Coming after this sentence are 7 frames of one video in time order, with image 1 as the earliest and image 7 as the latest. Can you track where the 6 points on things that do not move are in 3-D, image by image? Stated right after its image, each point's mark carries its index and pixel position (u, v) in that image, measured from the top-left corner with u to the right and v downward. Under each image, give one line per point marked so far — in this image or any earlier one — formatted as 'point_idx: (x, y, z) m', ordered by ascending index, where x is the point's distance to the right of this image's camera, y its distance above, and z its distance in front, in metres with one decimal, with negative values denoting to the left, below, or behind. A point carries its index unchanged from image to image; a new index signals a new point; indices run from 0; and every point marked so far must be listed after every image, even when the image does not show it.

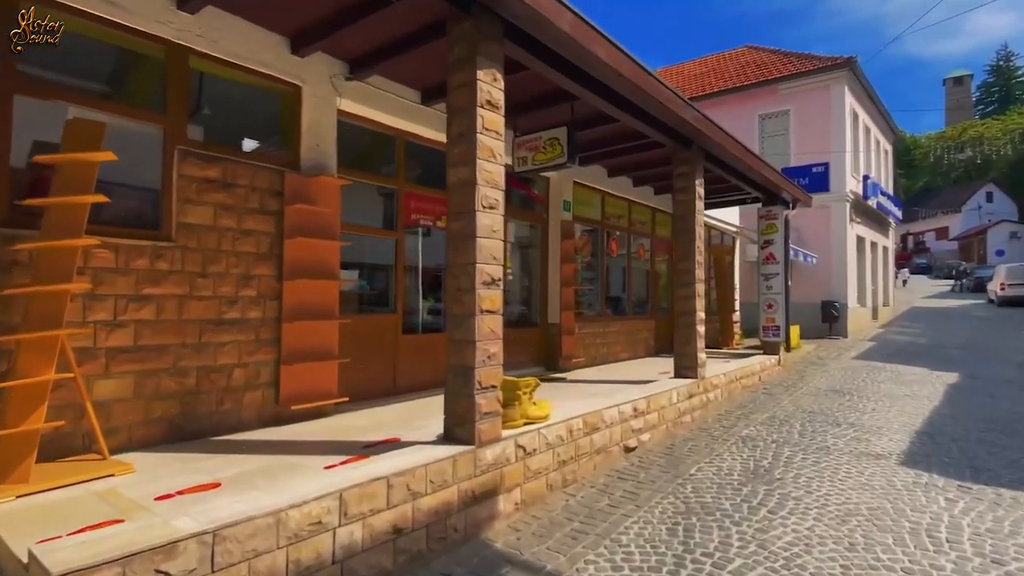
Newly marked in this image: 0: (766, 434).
0: (+2.6, -1.5, +6.3) m
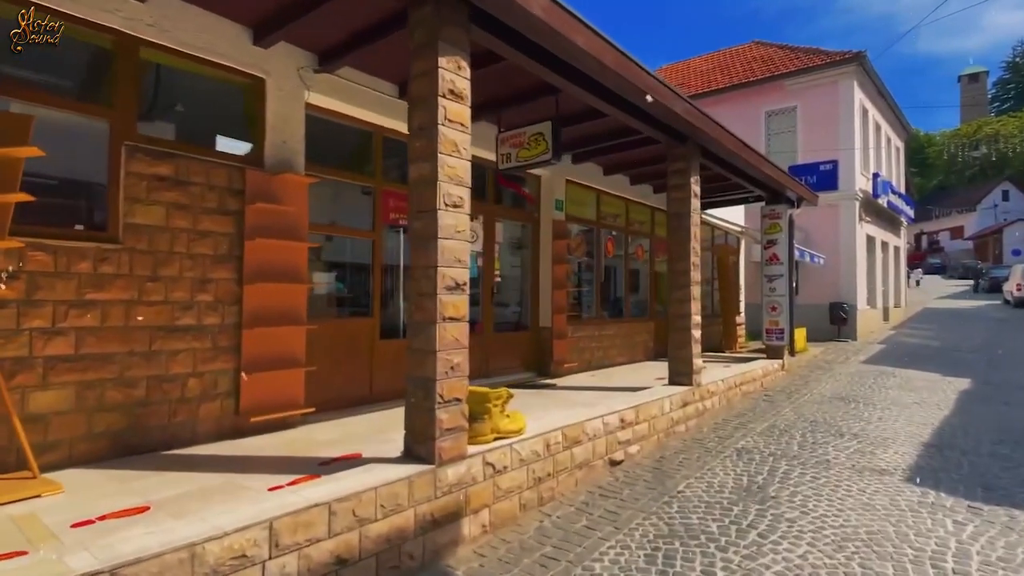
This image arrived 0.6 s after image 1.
0: (+2.5, -1.5, +5.9) m
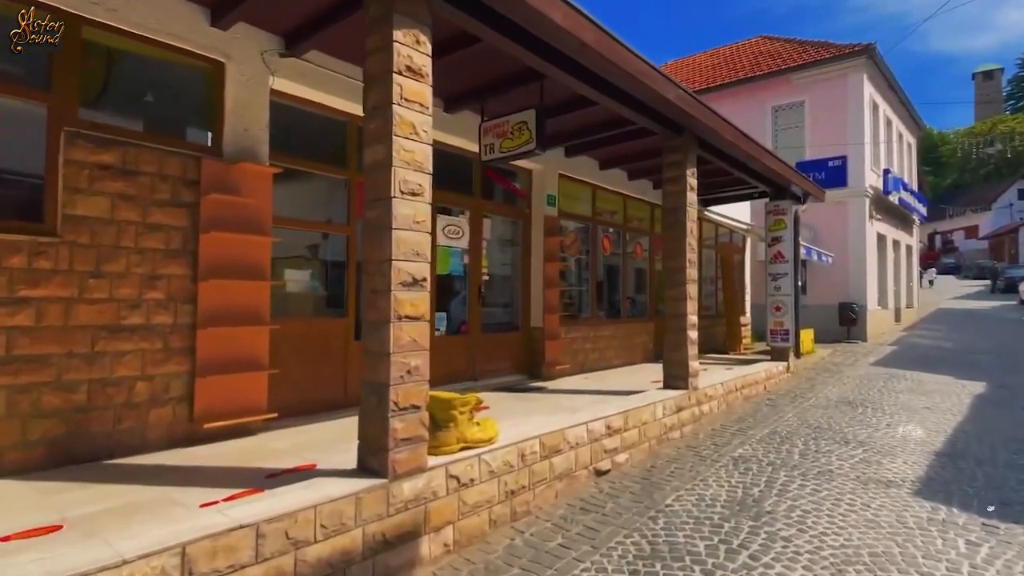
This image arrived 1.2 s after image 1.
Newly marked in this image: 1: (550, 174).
0: (+2.3, -1.5, +5.6) m
1: (+0.5, +1.5, +8.0) m
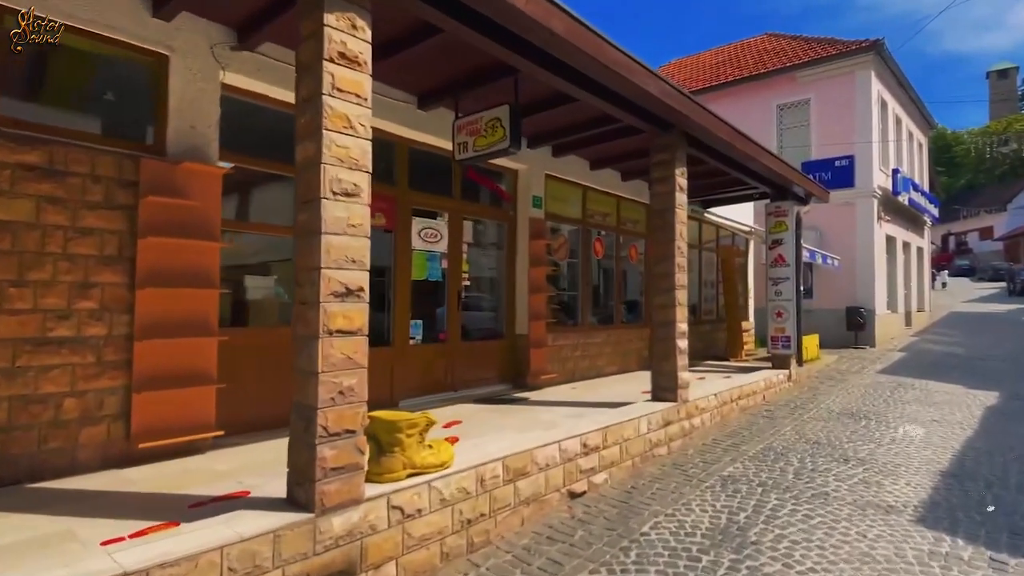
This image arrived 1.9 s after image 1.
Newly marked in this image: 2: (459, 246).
0: (+2.1, -1.6, +5.2) m
1: (+0.3, +1.4, +7.6) m
2: (-0.6, +0.5, +6.8) m
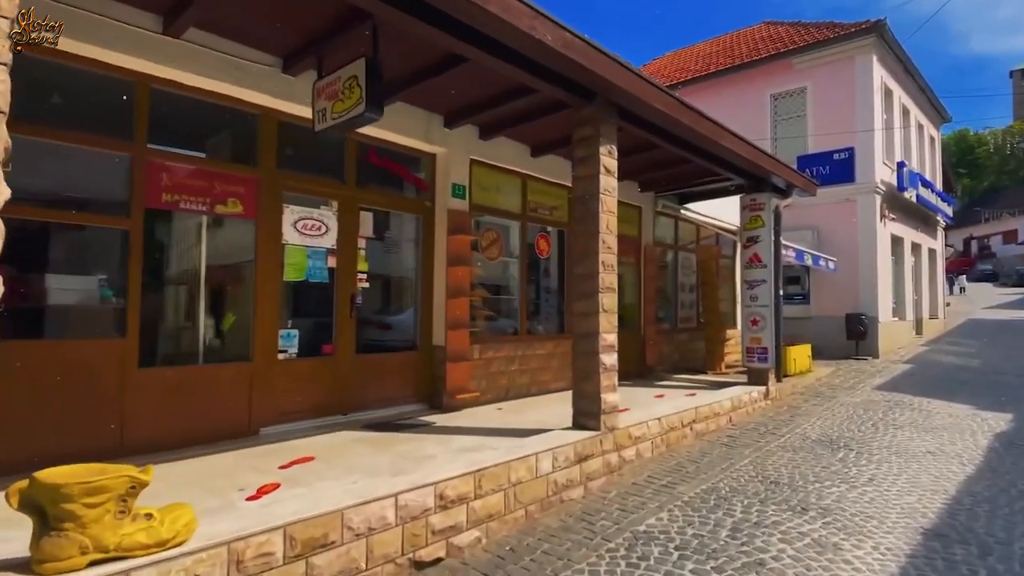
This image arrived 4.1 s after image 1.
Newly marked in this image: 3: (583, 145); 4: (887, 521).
0: (+1.1, -1.6, +4.0) m
1: (-0.6, +1.4, +6.6) m
2: (-1.5, +0.4, +5.8) m
3: (+0.6, +1.2, +5.2) m
4: (+2.6, -1.6, +4.2) m
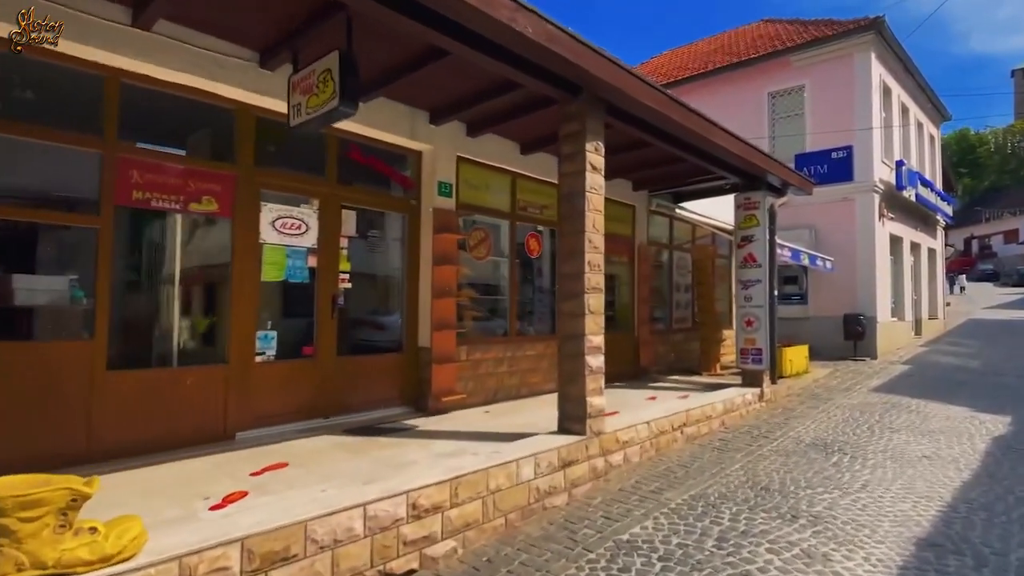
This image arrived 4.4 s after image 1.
0: (+1.0, -1.6, +3.9) m
1: (-0.7, +1.4, +6.4) m
2: (-1.6, +0.4, +5.6) m
3: (+0.5, +1.2, +5.1) m
4: (+2.4, -1.6, +4.0) m
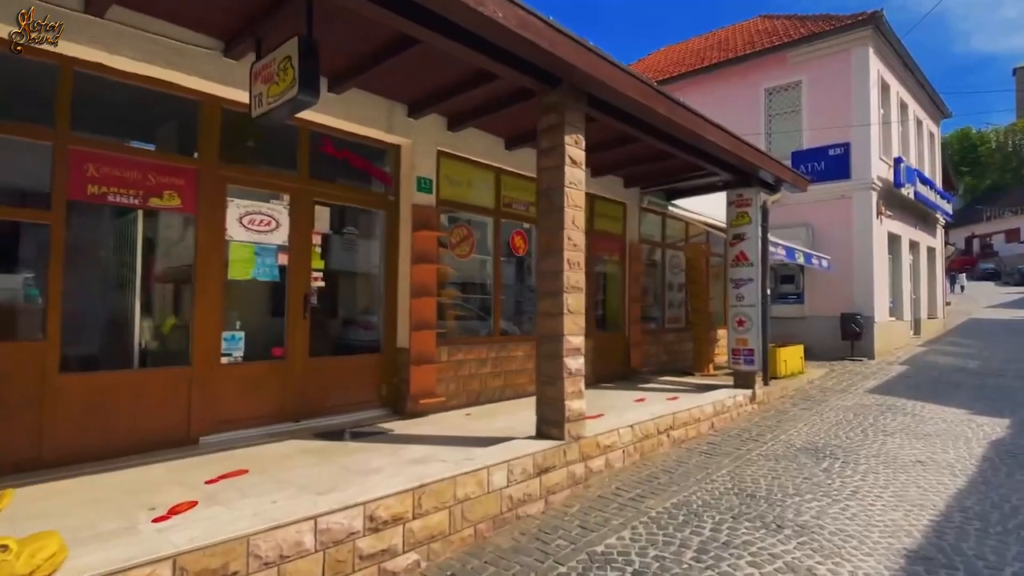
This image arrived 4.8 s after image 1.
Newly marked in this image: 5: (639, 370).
0: (+0.8, -1.6, +3.7) m
1: (-0.9, +1.4, +6.2) m
2: (-1.8, +0.5, +5.4) m
3: (+0.3, +1.2, +4.9) m
4: (+2.2, -1.6, +3.8) m
5: (+2.0, -1.3, +9.5) m
